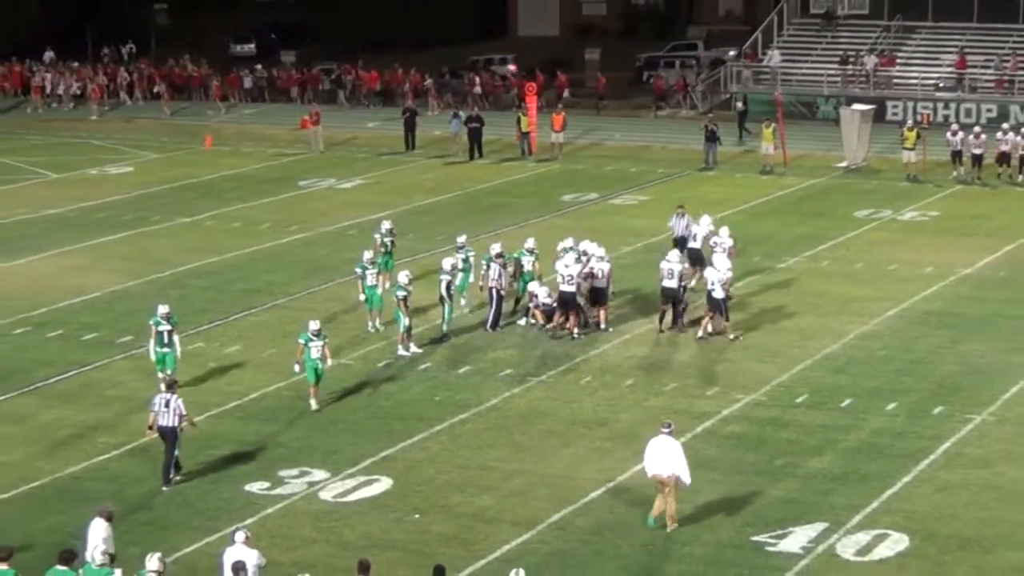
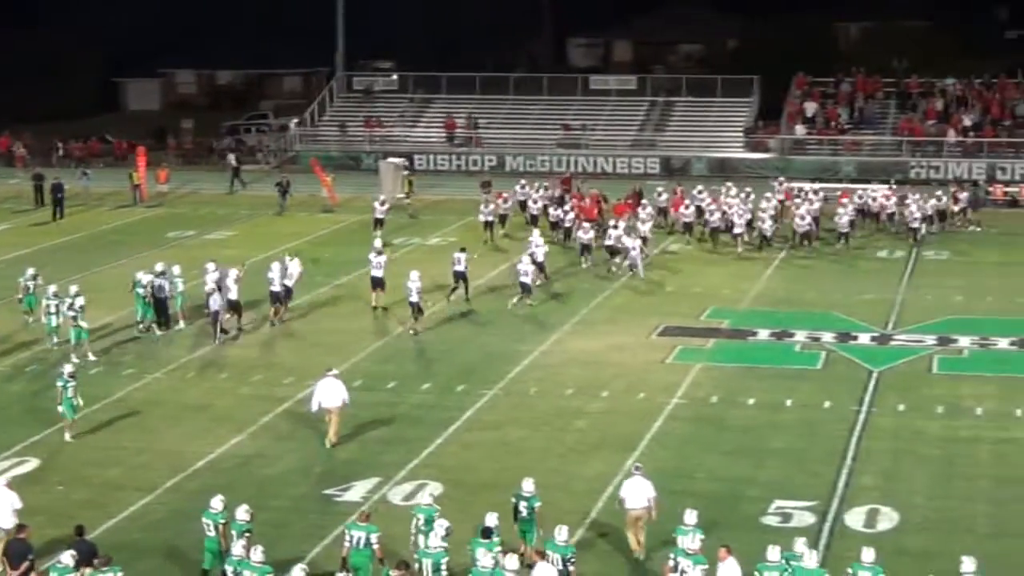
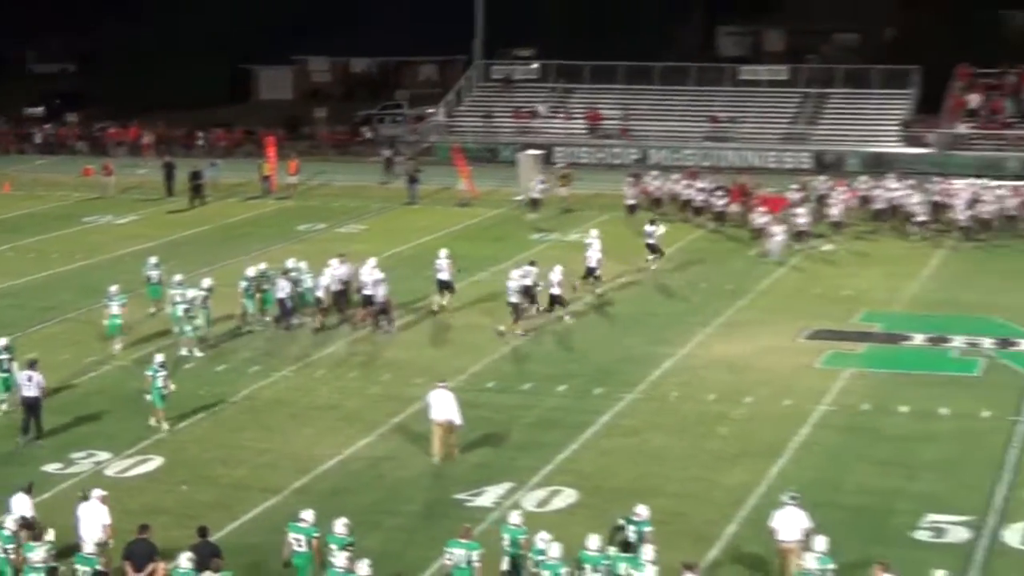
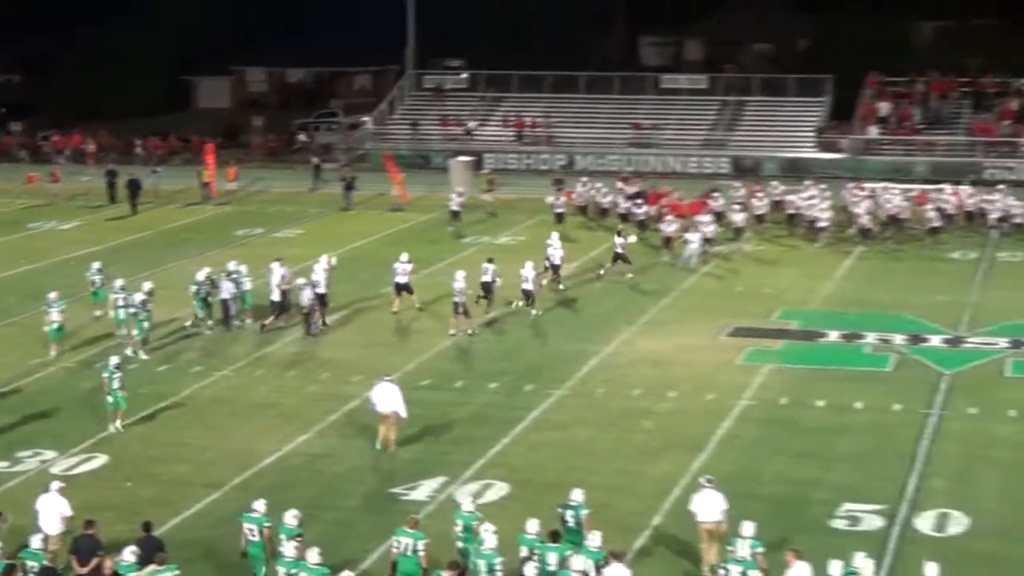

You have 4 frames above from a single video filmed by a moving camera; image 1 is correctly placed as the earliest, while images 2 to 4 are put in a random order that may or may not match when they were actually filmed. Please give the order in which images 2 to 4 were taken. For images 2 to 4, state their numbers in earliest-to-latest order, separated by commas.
3, 4, 2
